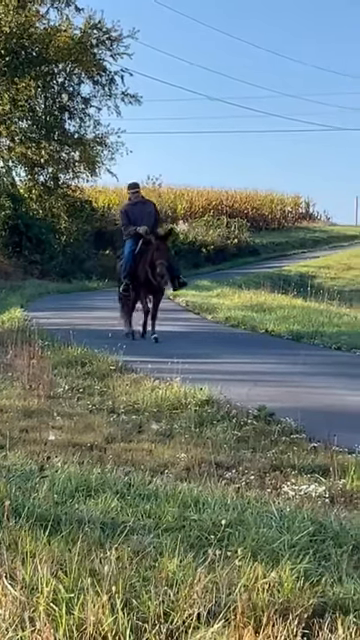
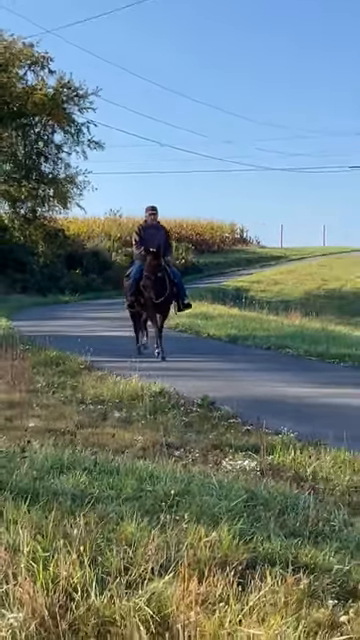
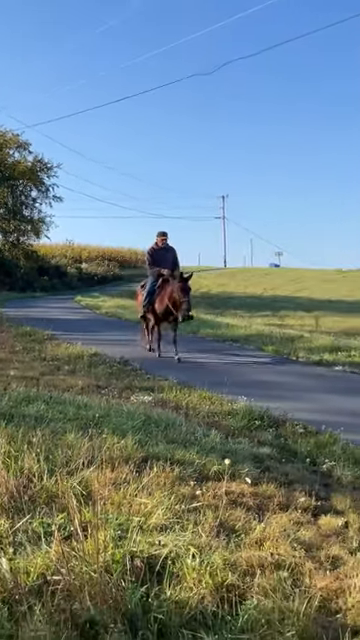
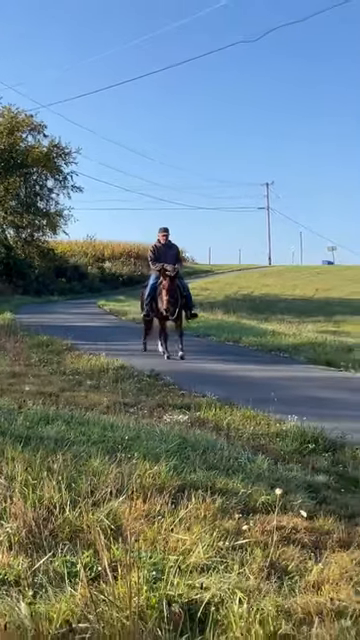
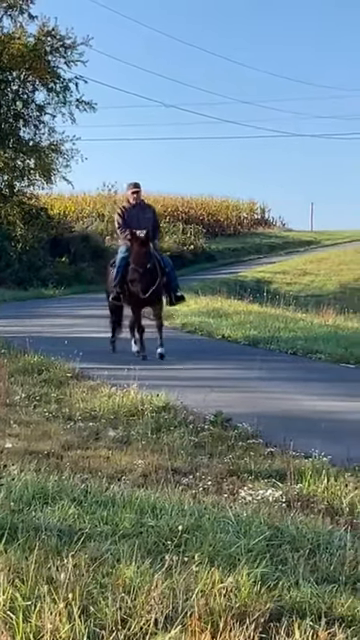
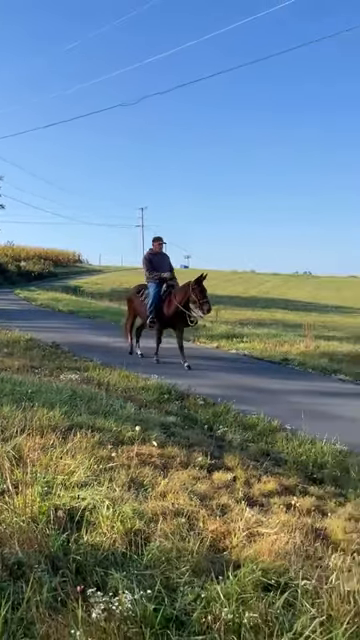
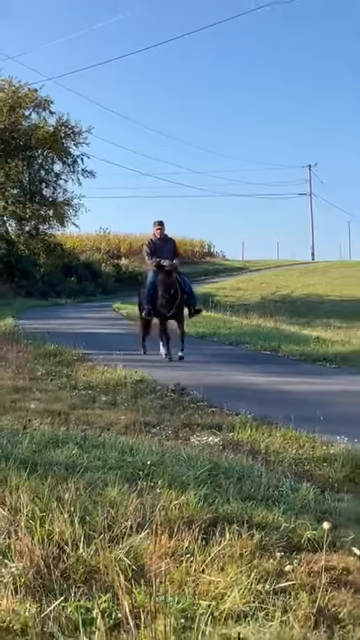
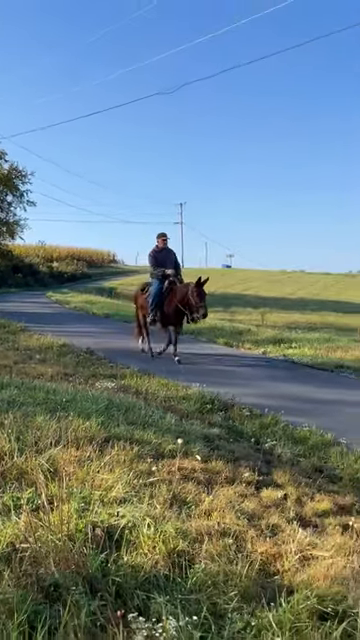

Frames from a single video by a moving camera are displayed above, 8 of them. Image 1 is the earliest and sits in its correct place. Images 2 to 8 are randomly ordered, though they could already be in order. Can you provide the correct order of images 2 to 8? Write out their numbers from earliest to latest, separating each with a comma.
5, 2, 7, 4, 3, 8, 6
